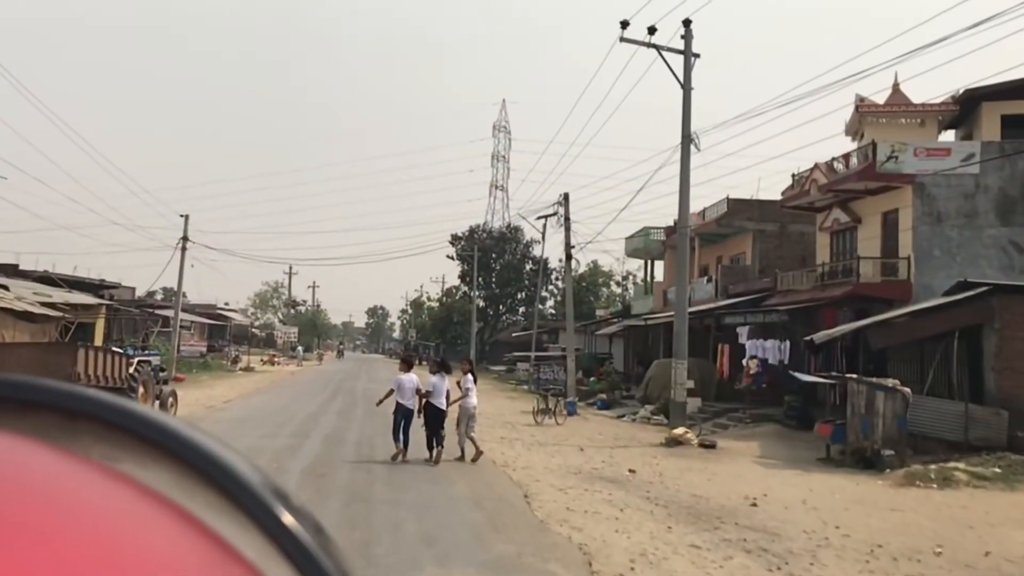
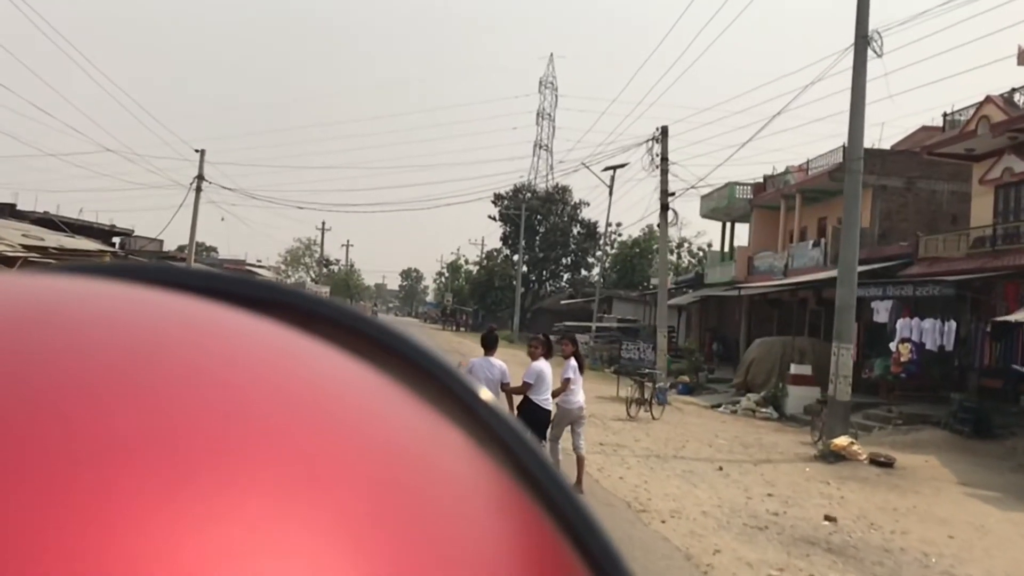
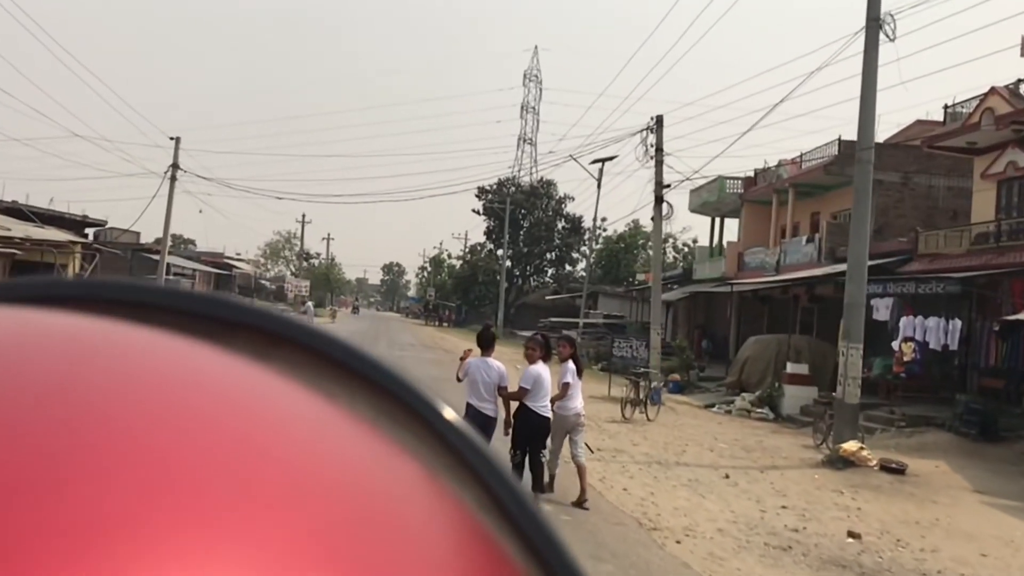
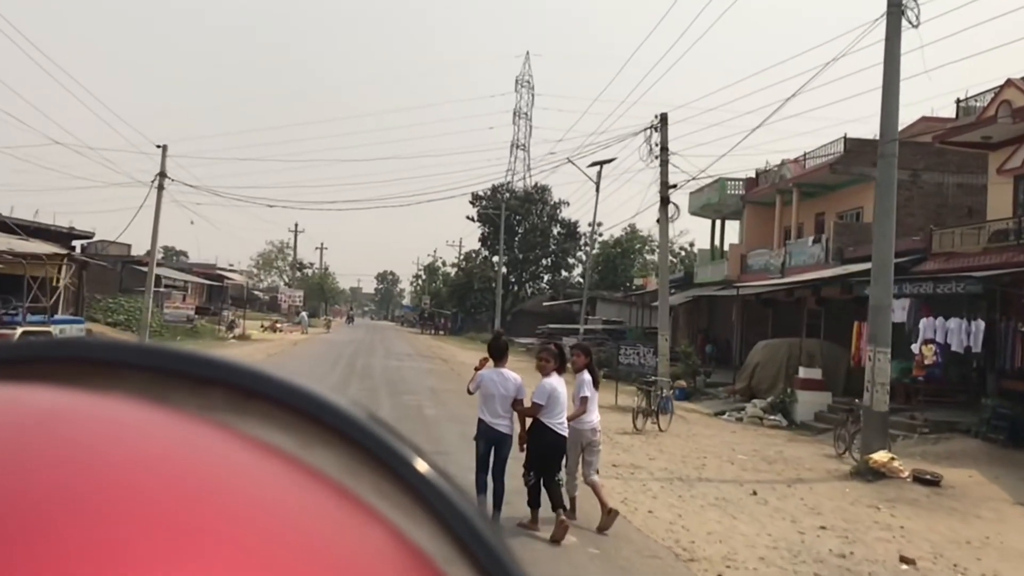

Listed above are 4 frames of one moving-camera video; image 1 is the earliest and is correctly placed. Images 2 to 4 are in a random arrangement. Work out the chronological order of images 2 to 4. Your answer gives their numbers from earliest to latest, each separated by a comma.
2, 3, 4
